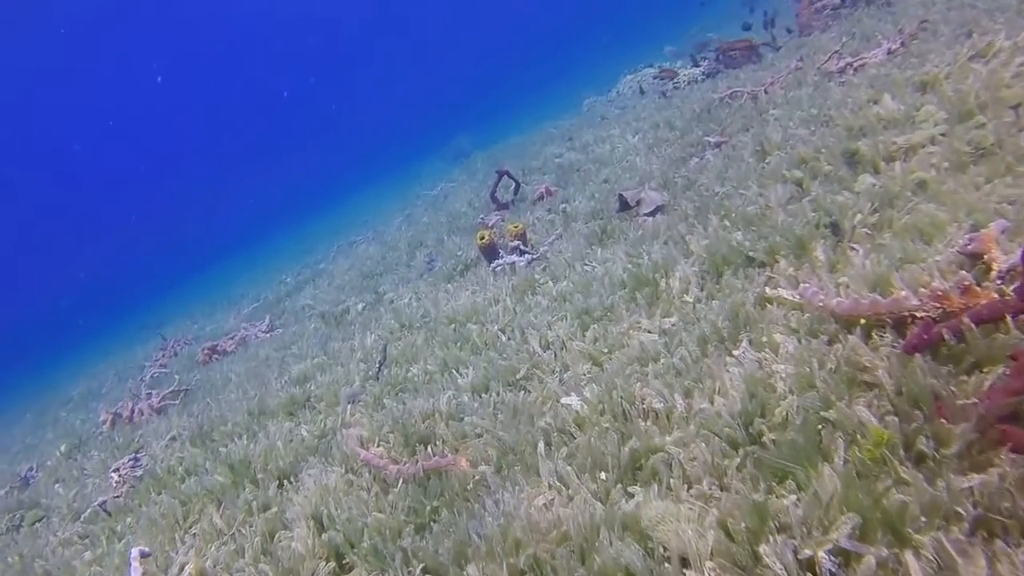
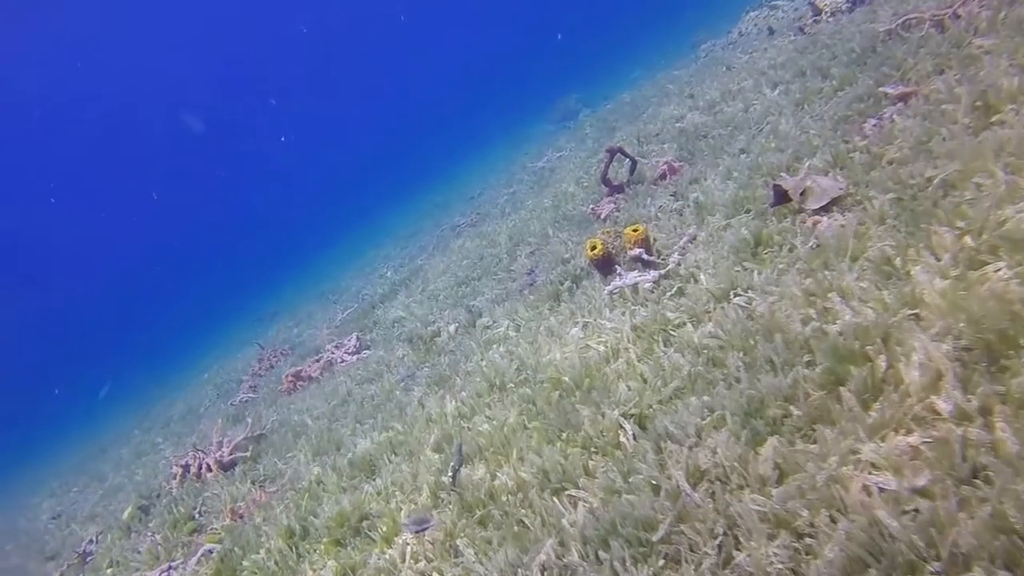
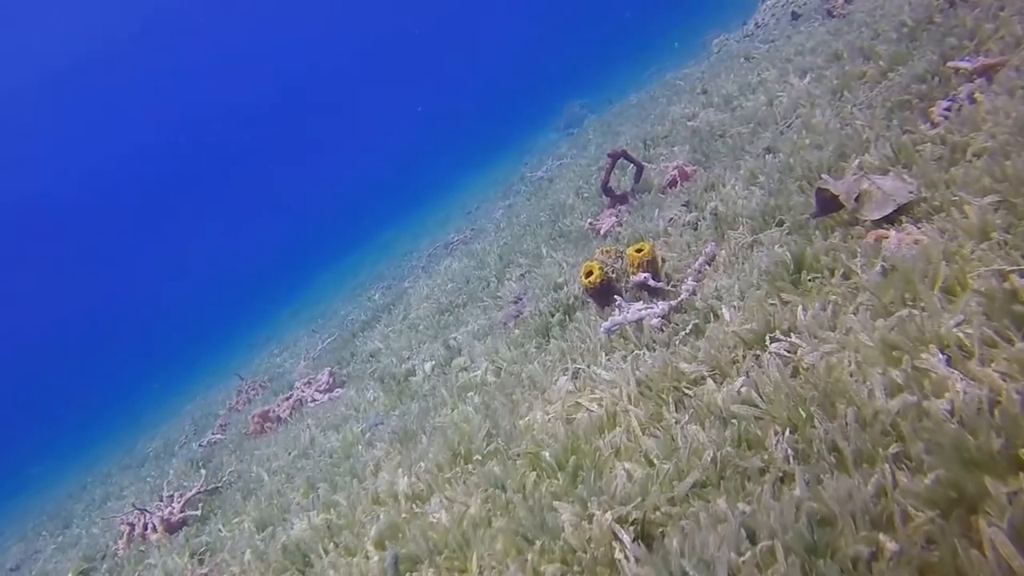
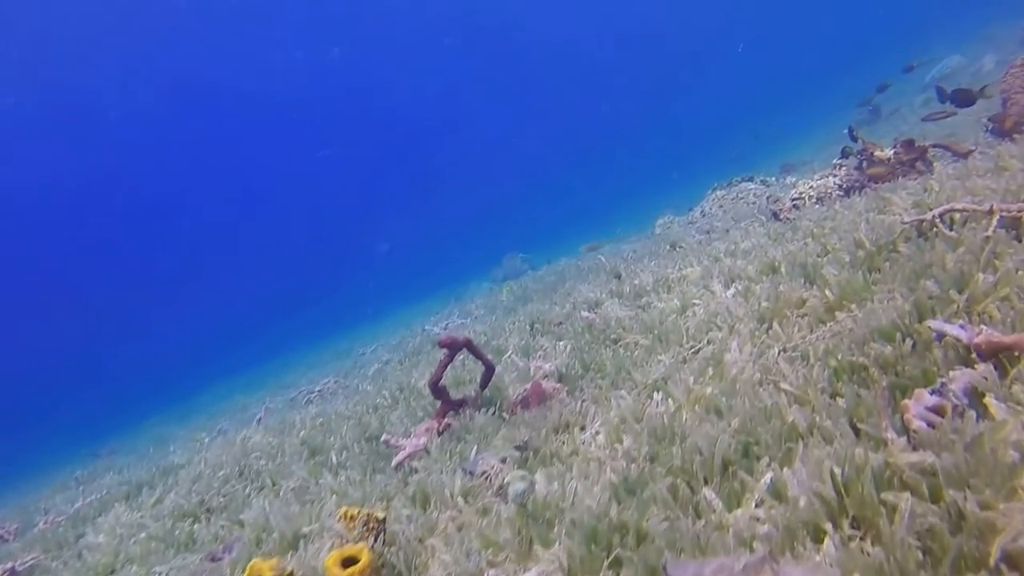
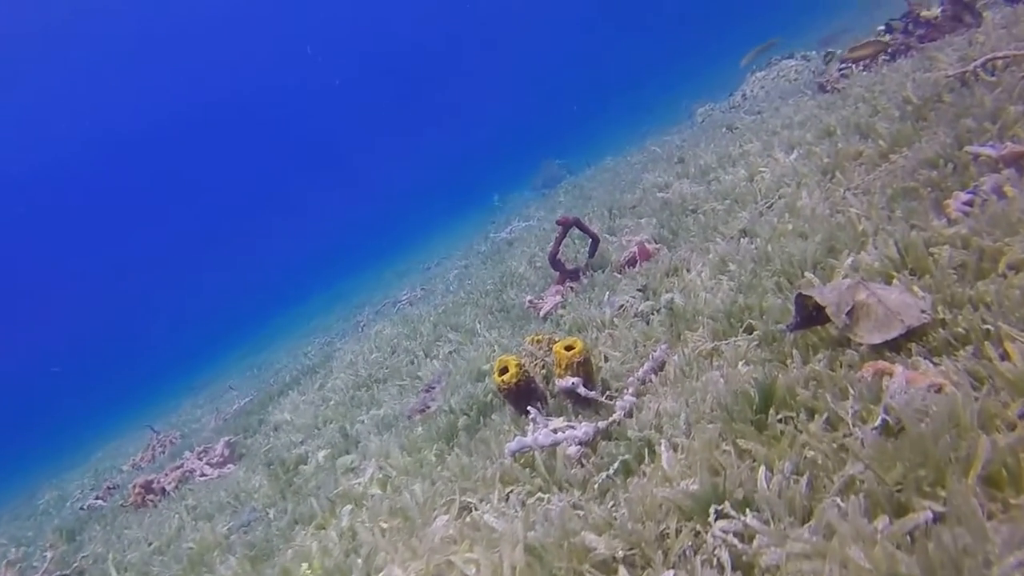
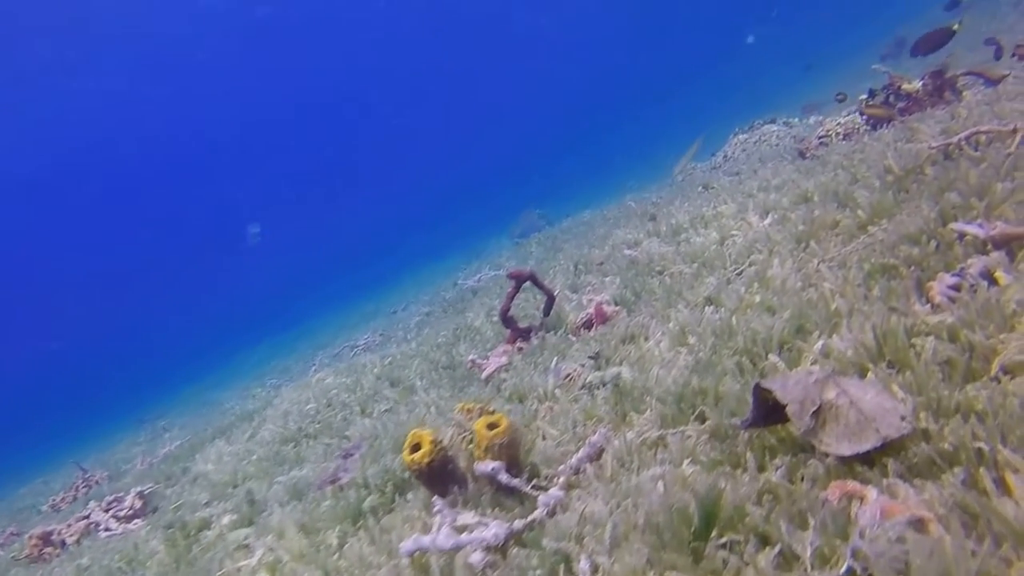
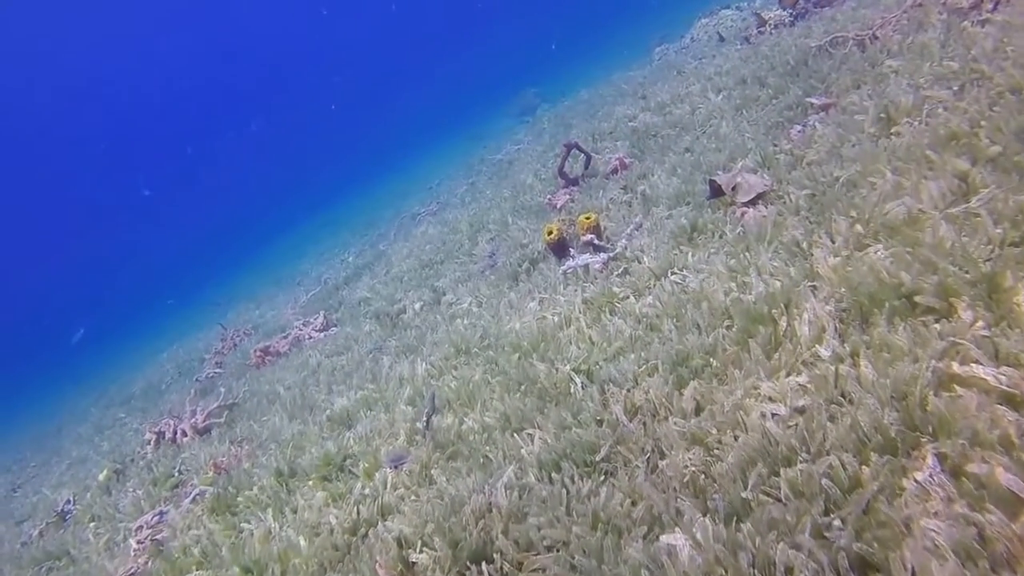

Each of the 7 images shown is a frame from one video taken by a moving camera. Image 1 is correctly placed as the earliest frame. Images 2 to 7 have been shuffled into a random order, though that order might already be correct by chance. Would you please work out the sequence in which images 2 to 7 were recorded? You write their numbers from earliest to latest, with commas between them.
7, 2, 3, 5, 6, 4
